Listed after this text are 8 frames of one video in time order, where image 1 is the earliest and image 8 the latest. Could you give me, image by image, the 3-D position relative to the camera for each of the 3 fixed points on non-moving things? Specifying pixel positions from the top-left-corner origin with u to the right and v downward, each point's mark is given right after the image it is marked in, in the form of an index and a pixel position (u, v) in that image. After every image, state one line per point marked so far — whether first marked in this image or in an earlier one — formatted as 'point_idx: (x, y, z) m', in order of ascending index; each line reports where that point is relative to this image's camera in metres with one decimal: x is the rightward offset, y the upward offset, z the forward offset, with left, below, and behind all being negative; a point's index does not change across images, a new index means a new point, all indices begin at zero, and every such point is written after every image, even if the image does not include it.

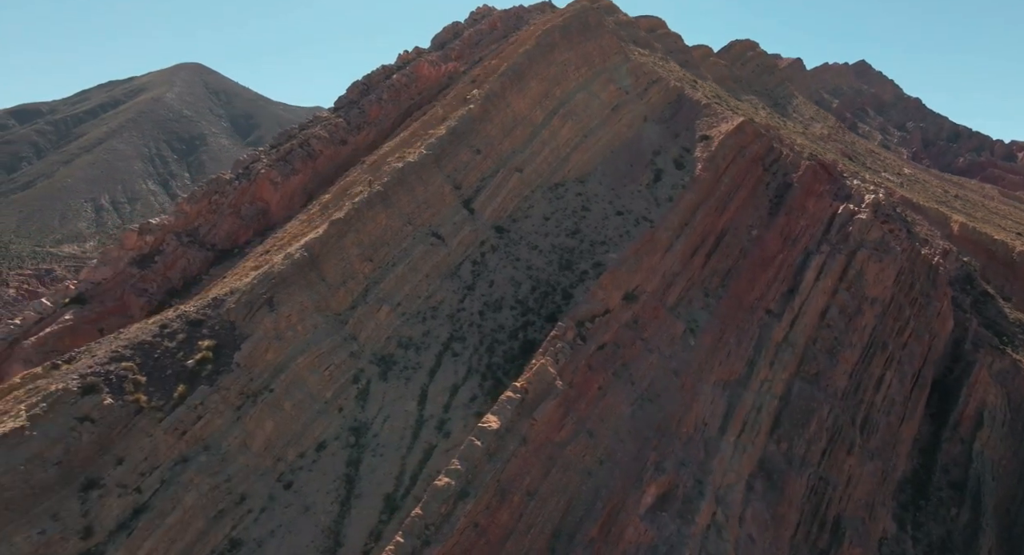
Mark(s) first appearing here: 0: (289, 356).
0: (-5.2, -1.9, +17.0) m
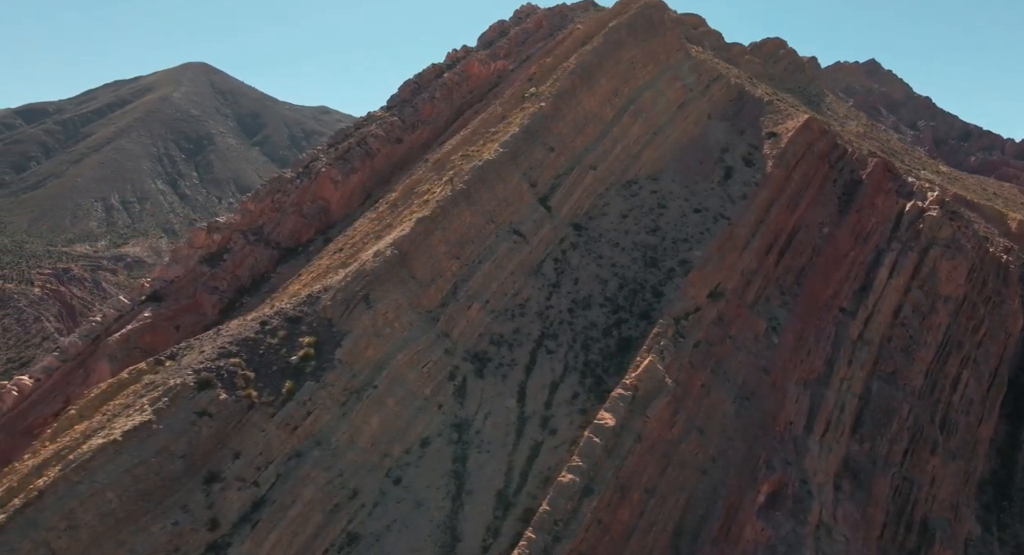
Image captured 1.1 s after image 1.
0: (-2.9, -1.8, +17.1) m
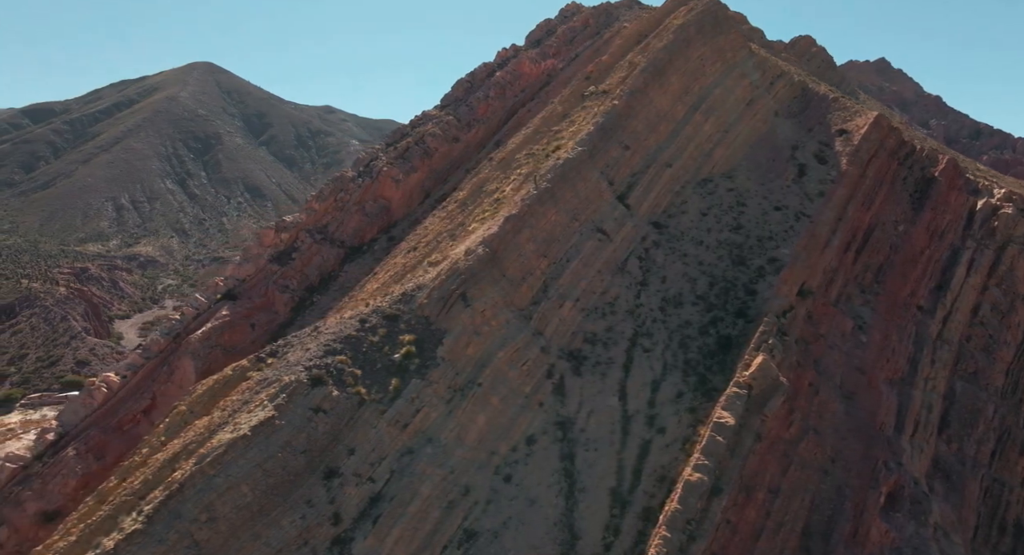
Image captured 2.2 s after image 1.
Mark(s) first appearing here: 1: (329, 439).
0: (-0.5, -1.8, +17.2) m
1: (-3.7, -3.3, +14.7) m
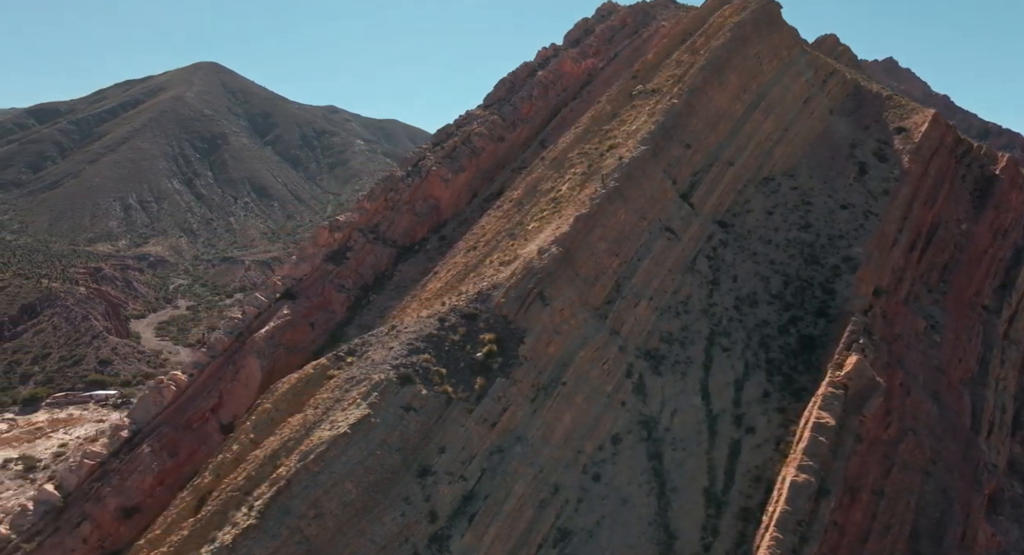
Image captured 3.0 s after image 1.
0: (+1.4, -1.7, +17.2) m
1: (-1.9, -3.3, +14.7) m
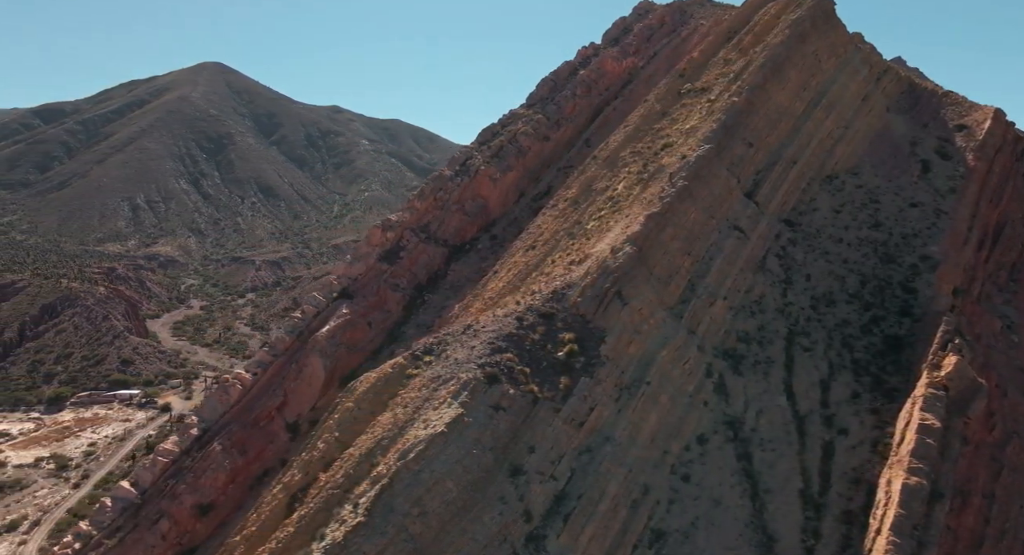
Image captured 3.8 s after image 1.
0: (+3.3, -1.7, +17.0) m
1: (0.0, -3.2, +14.6) m
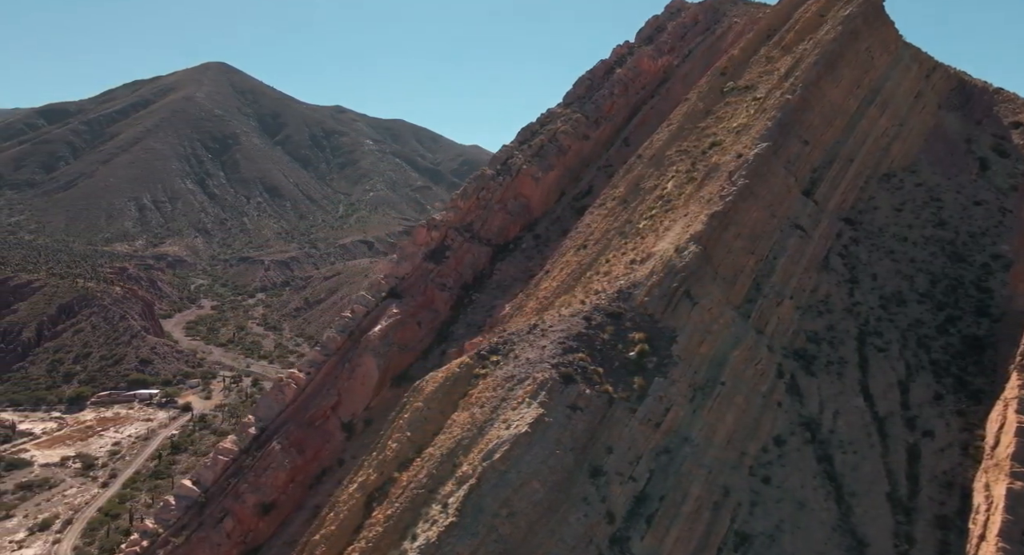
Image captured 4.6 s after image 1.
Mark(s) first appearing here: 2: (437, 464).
0: (+4.9, -1.7, +16.8) m
1: (+1.6, -3.2, +14.5) m
2: (-1.4, -3.5, +13.5) m
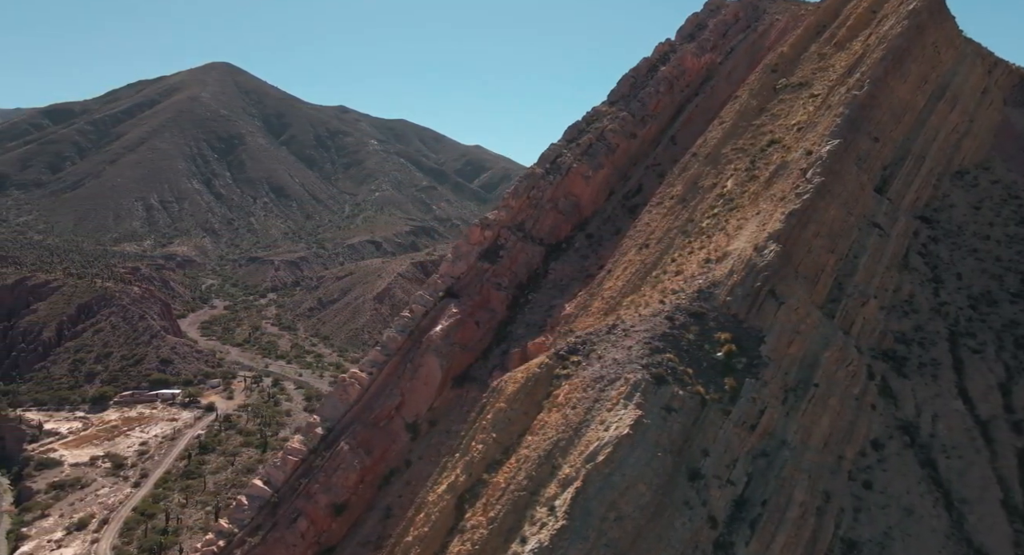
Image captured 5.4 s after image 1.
0: (+6.9, -1.6, +16.3) m
1: (+3.4, -3.2, +14.1) m
2: (+0.4, -3.5, +13.2) m
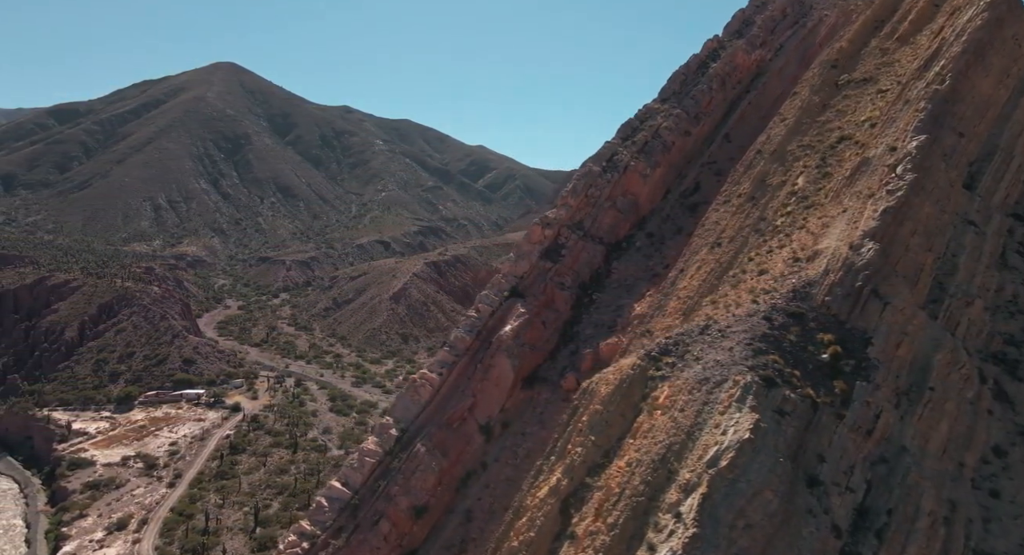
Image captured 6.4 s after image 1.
0: (+9.0, -1.6, +15.7) m
1: (+5.5, -3.1, +13.5) m
2: (+2.5, -3.4, +12.6) m
